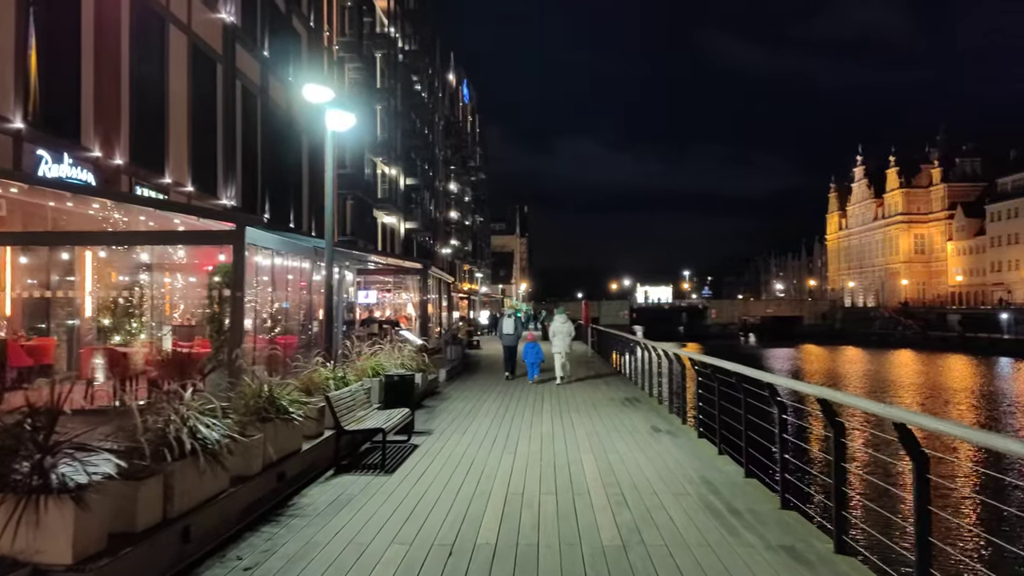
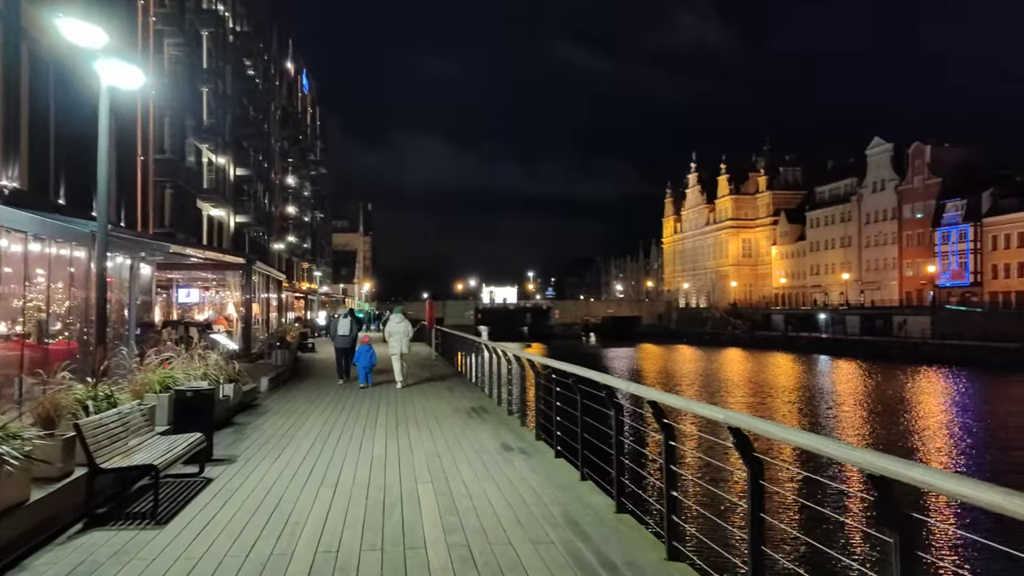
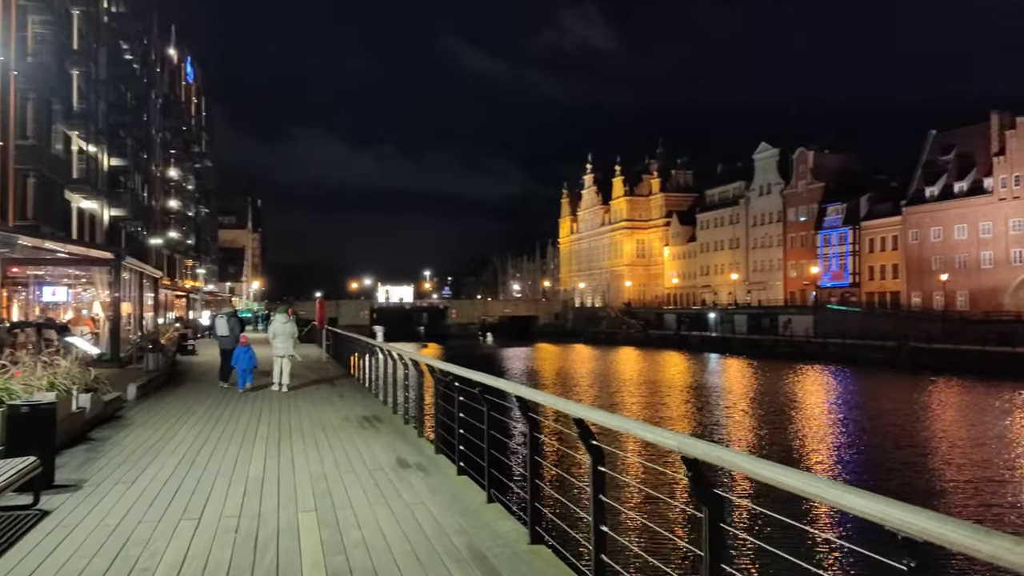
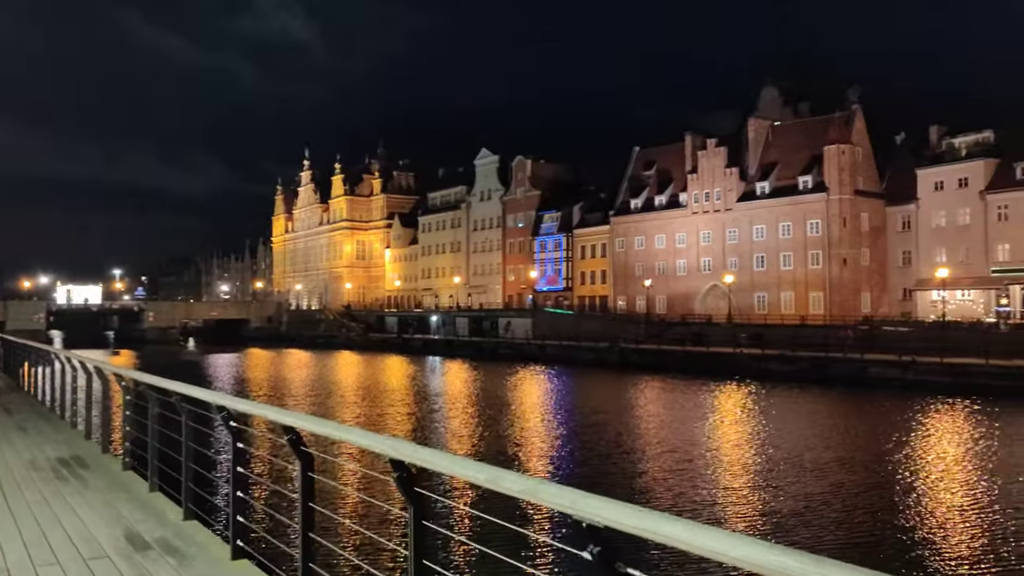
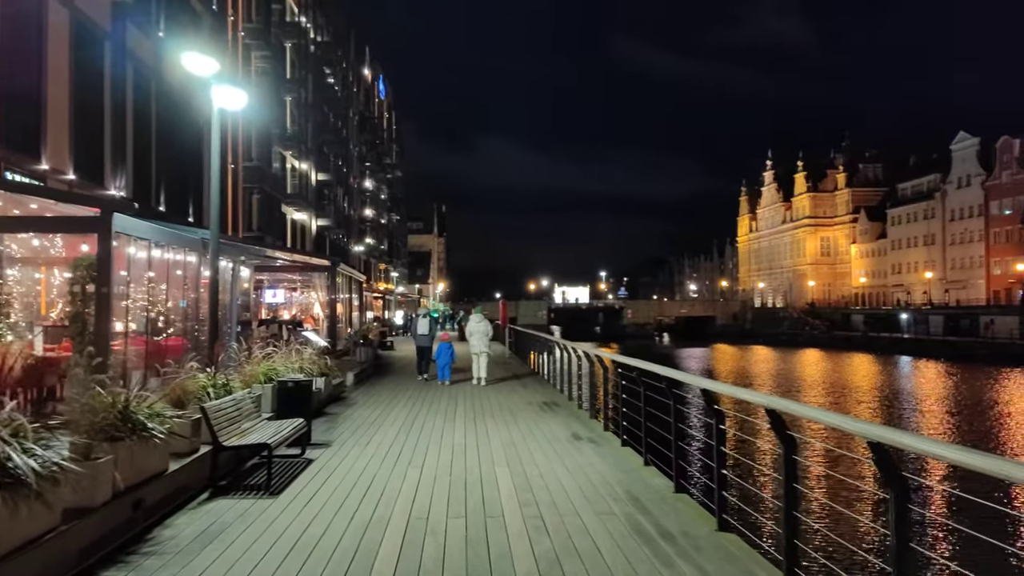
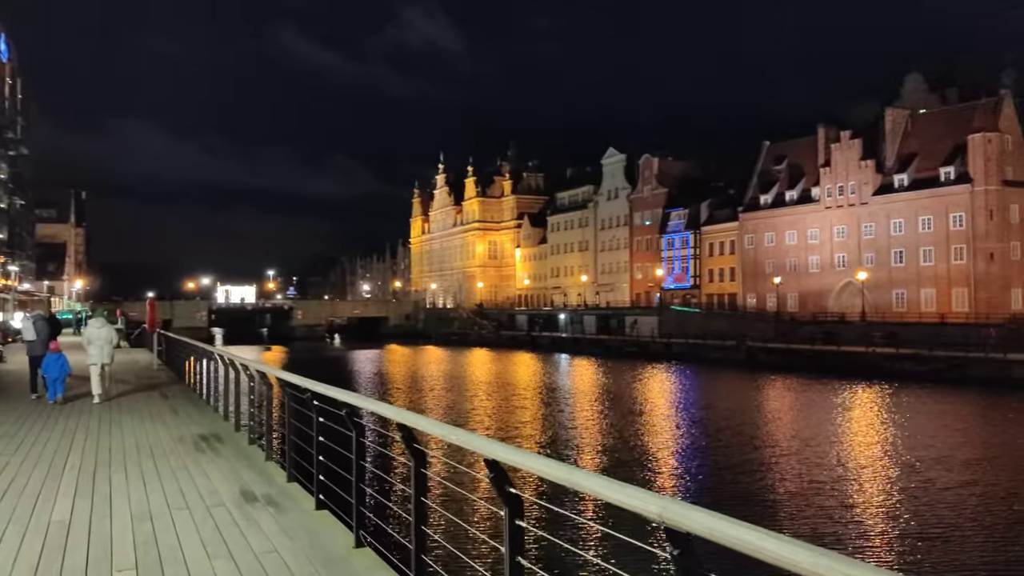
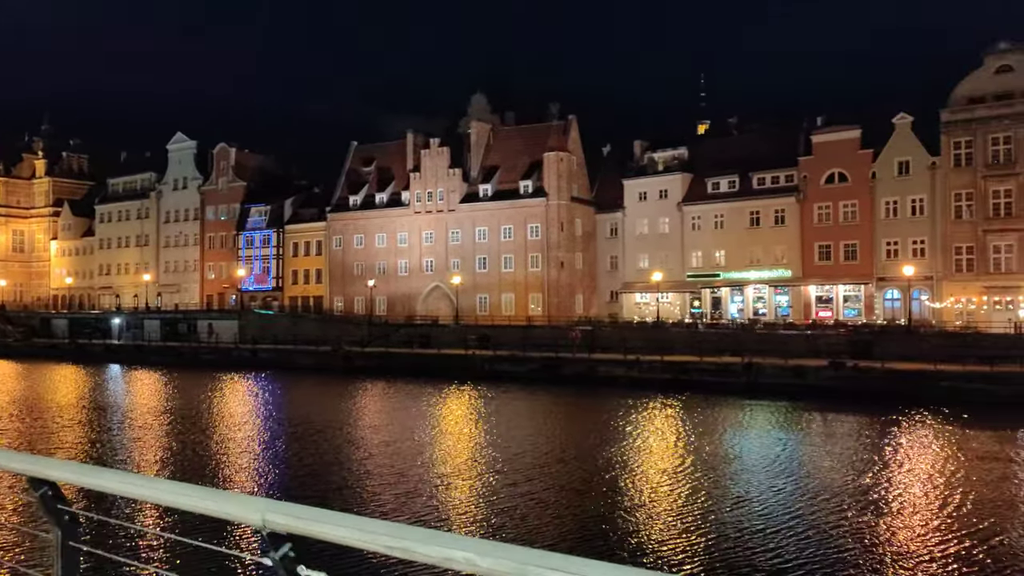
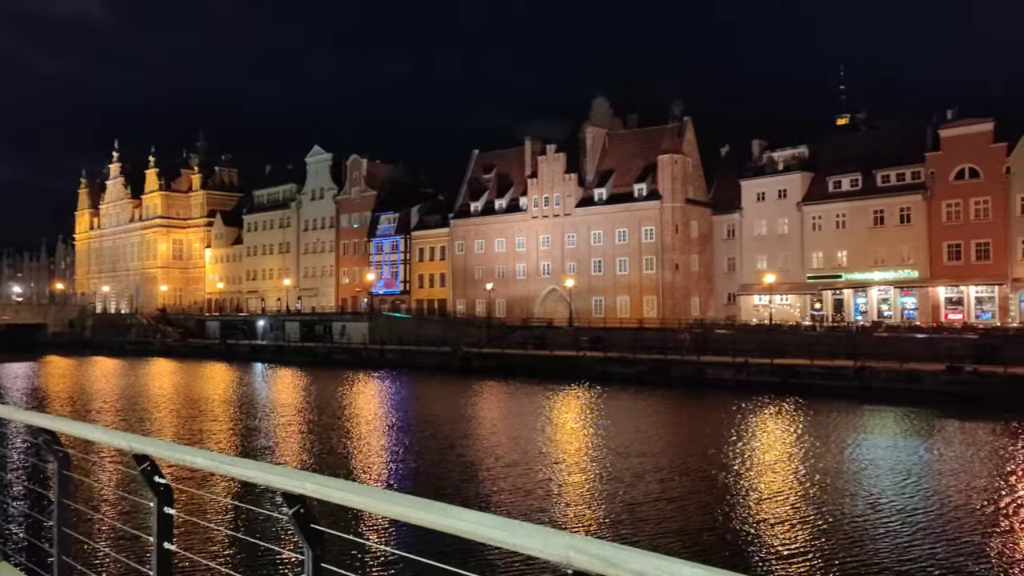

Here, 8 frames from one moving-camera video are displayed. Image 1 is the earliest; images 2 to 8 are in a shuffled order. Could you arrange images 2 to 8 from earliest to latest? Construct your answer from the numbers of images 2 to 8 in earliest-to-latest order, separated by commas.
5, 2, 3, 6, 4, 8, 7
